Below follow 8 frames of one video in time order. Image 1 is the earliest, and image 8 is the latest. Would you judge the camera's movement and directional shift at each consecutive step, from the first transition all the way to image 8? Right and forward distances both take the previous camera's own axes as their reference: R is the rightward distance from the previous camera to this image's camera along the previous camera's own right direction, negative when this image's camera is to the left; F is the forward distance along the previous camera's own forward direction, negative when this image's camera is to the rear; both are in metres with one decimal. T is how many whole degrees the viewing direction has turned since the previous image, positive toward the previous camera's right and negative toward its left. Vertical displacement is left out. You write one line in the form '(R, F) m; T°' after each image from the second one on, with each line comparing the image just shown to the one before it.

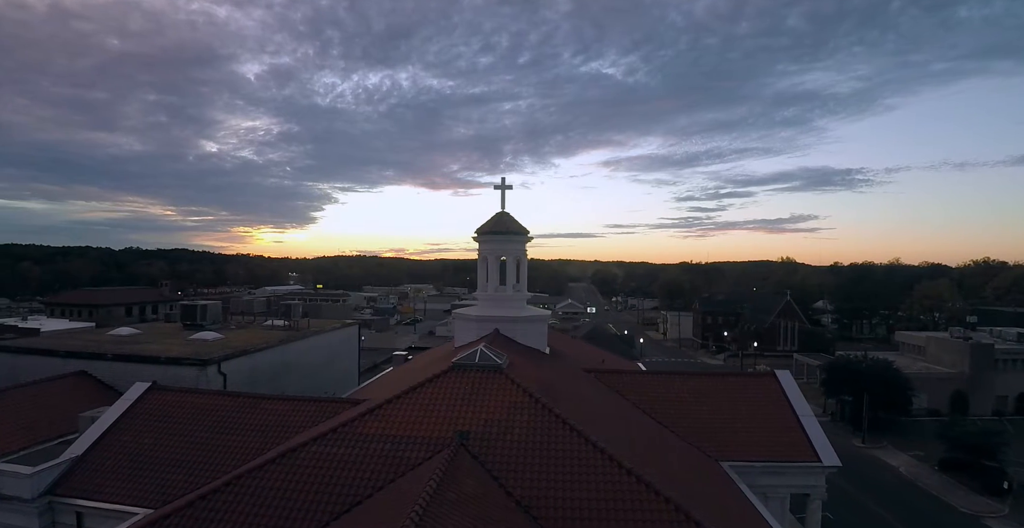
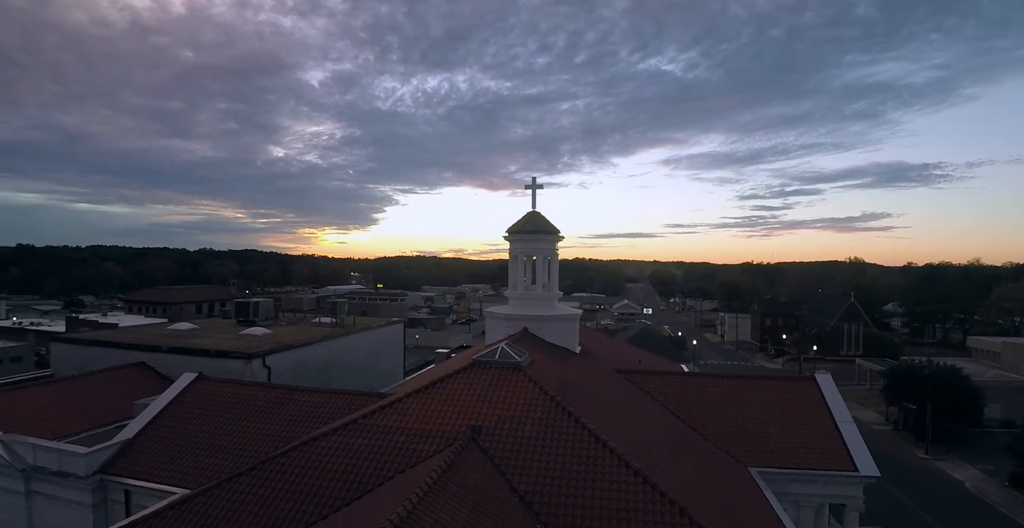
(+0.7, -0.1) m; -5°
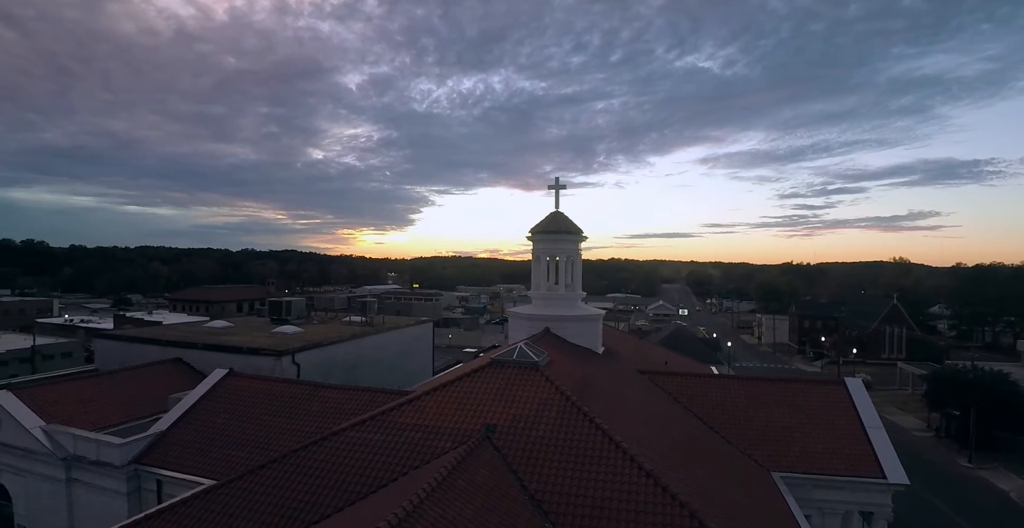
(+0.3, -0.1) m; -3°
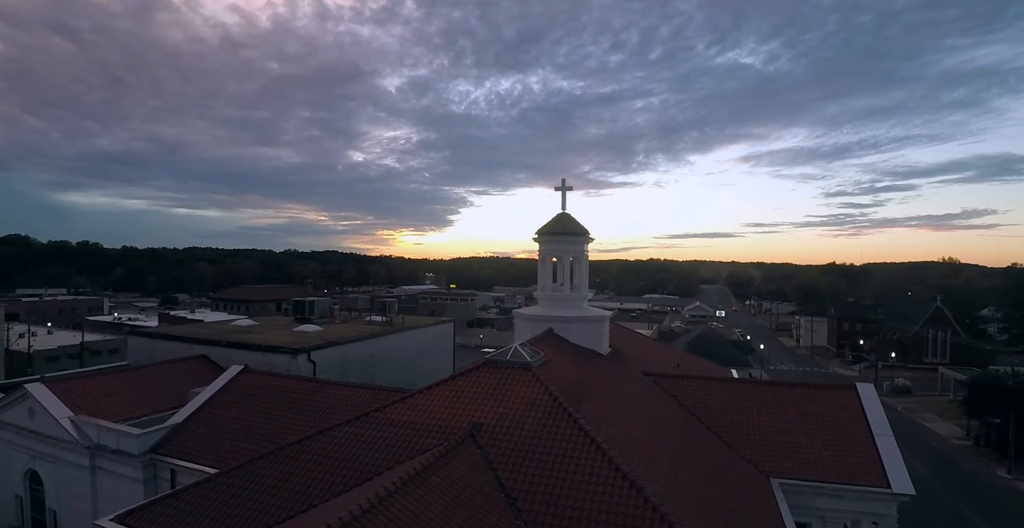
(+0.9, -0.2) m; -3°
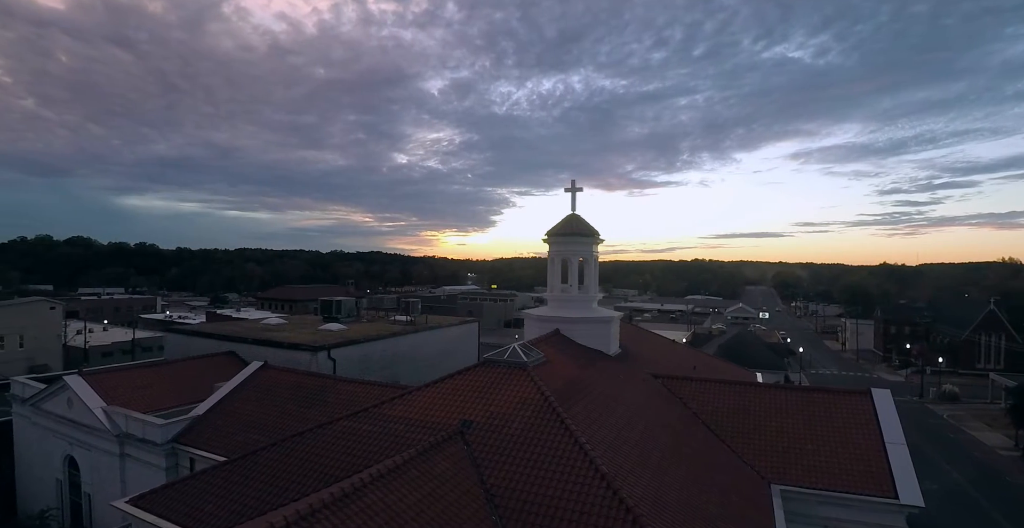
(+0.9, -0.2) m; -4°
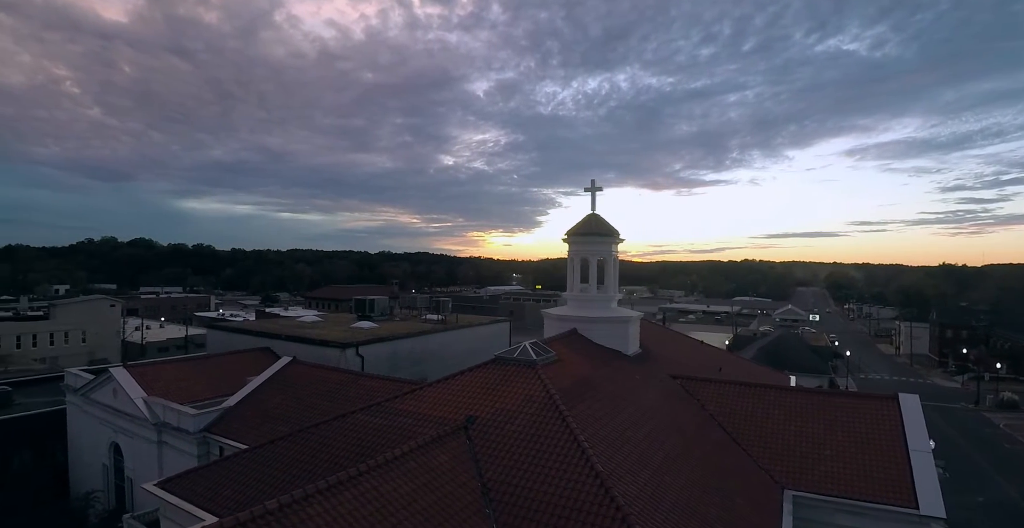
(+0.7, -0.2) m; -4°
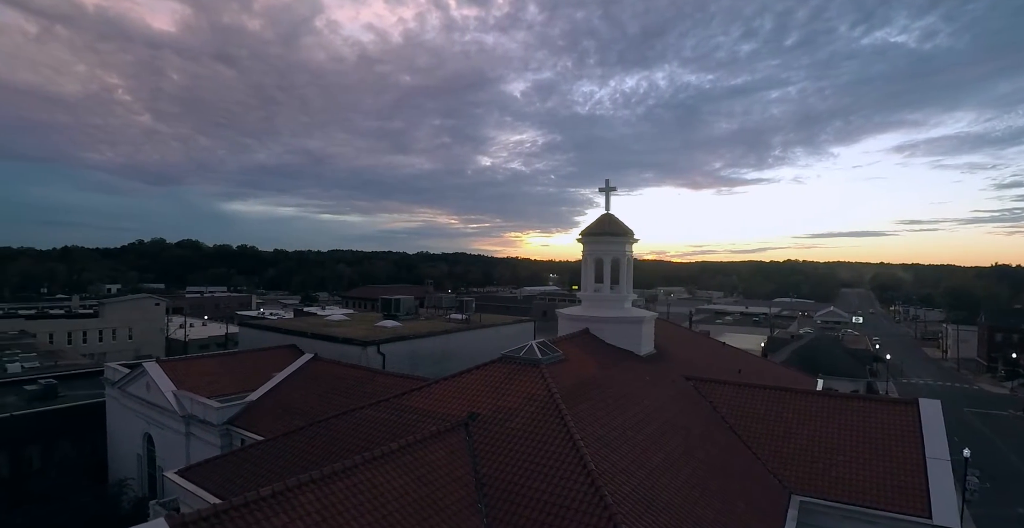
(+0.6, -0.2) m; -3°
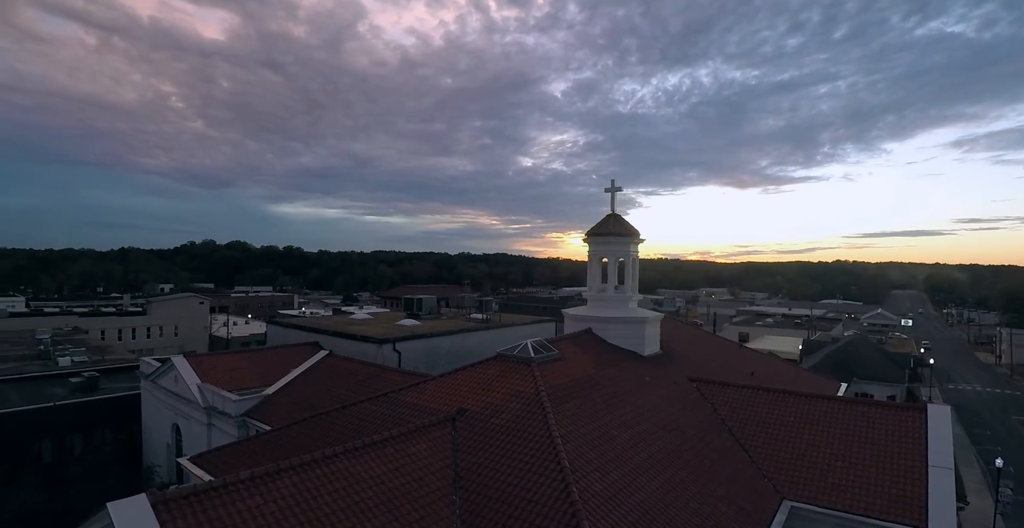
(+1.0, -0.3) m; -4°
